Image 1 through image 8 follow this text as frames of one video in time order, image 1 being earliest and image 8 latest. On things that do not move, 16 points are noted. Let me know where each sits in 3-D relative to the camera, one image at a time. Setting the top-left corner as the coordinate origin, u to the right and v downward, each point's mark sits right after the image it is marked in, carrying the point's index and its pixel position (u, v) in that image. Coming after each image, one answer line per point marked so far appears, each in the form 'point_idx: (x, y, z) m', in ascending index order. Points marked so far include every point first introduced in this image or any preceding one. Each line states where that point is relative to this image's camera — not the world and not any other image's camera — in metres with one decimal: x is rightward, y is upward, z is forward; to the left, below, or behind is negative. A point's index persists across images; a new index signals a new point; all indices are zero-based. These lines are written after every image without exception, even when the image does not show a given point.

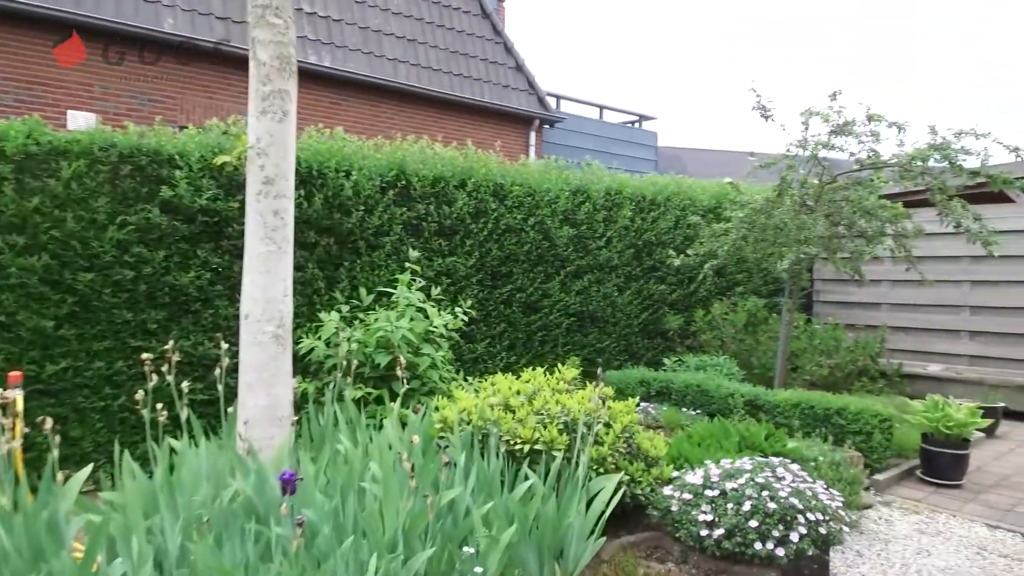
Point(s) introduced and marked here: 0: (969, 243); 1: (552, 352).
0: (+4.4, +0.4, +7.0) m
1: (+0.3, -0.5, +6.0) m
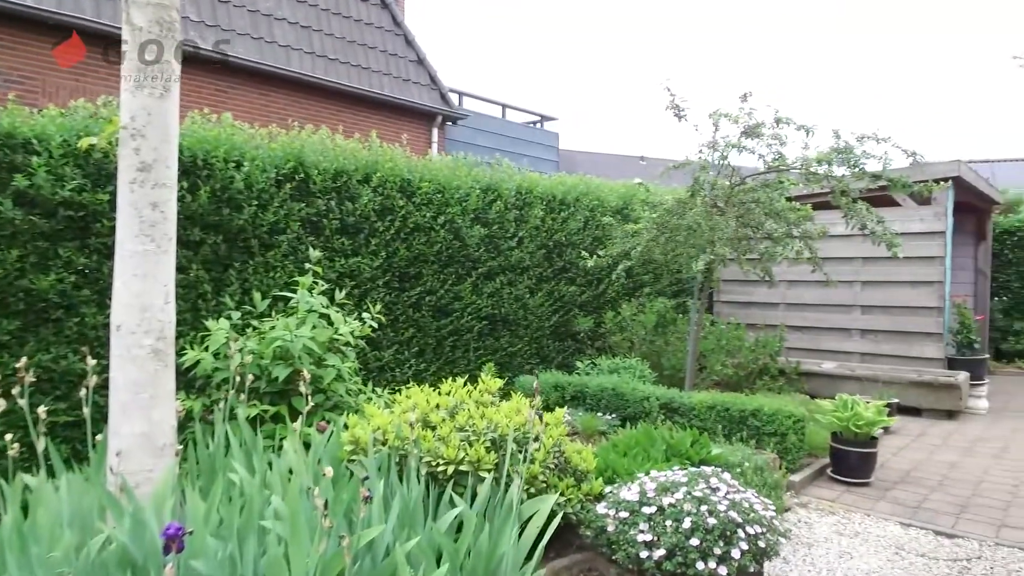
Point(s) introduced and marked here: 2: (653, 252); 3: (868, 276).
0: (+3.5, +0.4, +7.3) m
1: (-0.4, -0.6, +5.7) m
2: (+1.1, +0.3, +5.8) m
3: (+3.6, +0.1, +7.3) m
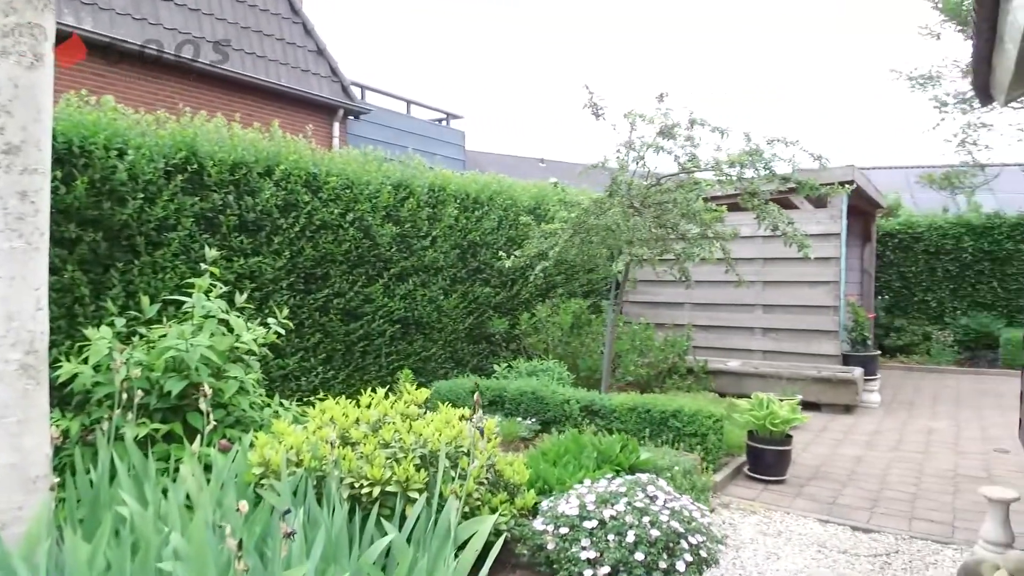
0: (+2.6, +0.4, +7.6) m
1: (-1.0, -0.6, +5.4) m
2: (+0.4, +0.3, +5.7) m
3: (+2.7, +0.1, +7.5) m
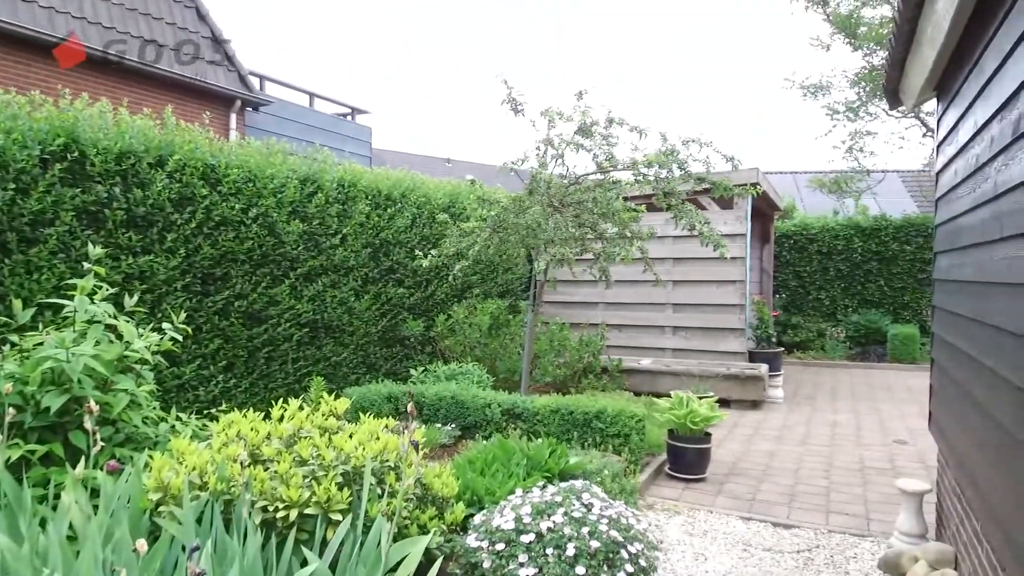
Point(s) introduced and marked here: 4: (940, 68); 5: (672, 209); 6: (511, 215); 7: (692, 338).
0: (+1.7, +0.4, +7.7) m
1: (-1.6, -0.6, +5.0) m
2: (-0.2, +0.3, +5.5) m
3: (+1.8, +0.1, +7.6) m
4: (+2.0, +1.0, +3.3) m
5: (+1.2, +0.6, +5.5) m
6: (0.0, +0.5, +5.3) m
7: (+1.9, -0.5, +7.6) m
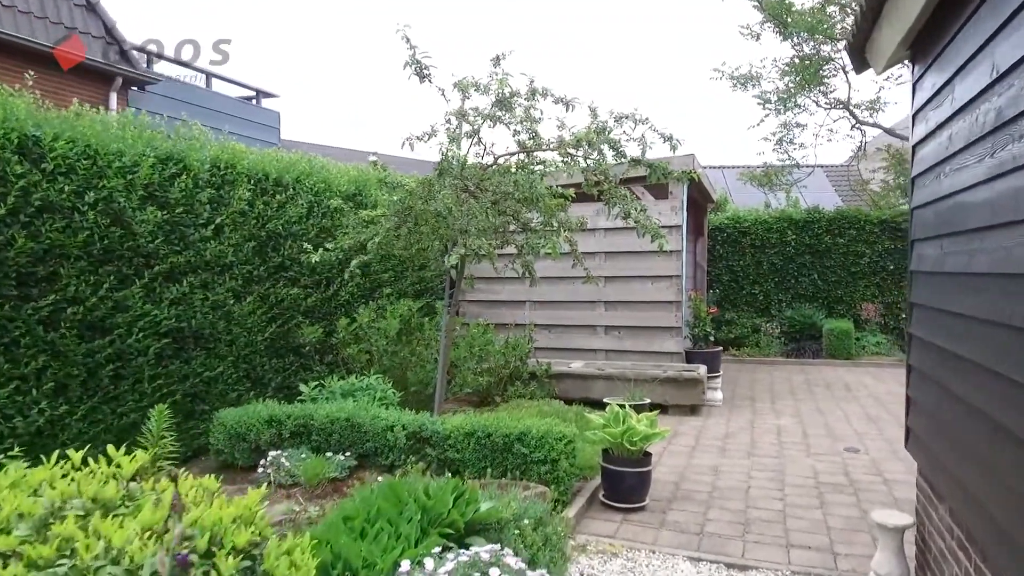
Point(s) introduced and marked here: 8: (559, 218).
0: (+0.9, +0.5, +7.0) m
1: (-2.2, -0.6, +4.1) m
2: (-0.8, +0.3, +4.7) m
3: (+1.0, +0.2, +7.0) m
4: (+1.6, +1.0, +2.7) m
5: (+0.6, +0.6, +4.9) m
6: (-0.6, +0.5, +4.5) m
7: (+1.1, -0.5, +7.0) m
8: (+0.3, +0.4, +4.6) m
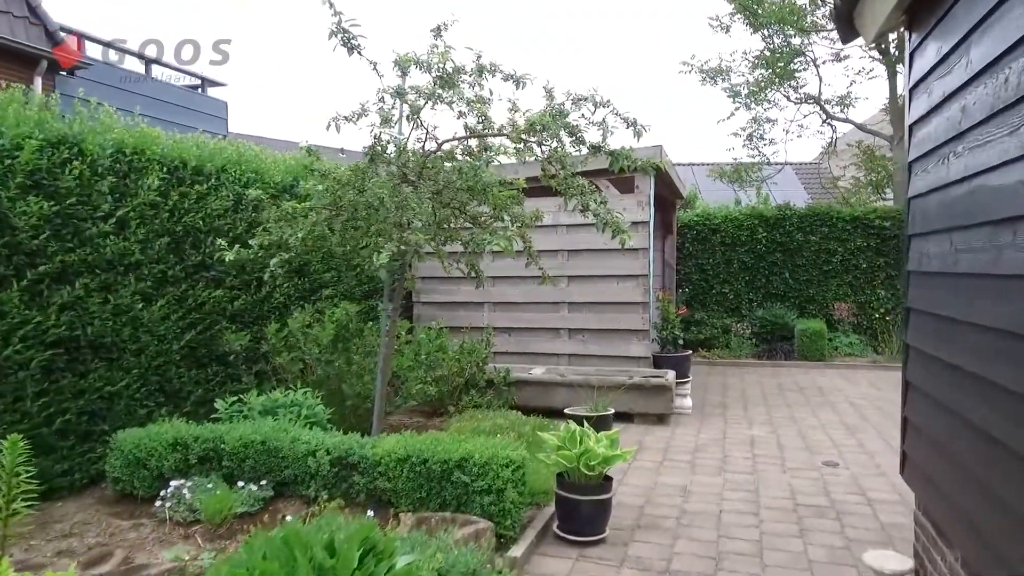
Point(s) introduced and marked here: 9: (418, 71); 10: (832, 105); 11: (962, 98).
0: (+0.5, +0.5, +6.6) m
1: (-2.4, -0.6, +3.5) m
2: (-1.1, +0.3, +4.2) m
3: (+0.6, +0.2, +6.6) m
4: (+1.3, +1.0, +2.3) m
5: (+0.3, +0.6, +4.4) m
6: (-0.9, +0.5, +4.0) m
7: (+0.7, -0.5, +6.5) m
8: (0.0, +0.4, +4.1) m
9: (-0.5, +1.2, +4.1) m
10: (+5.6, +3.2, +12.6) m
11: (+1.3, +0.6, +2.1) m
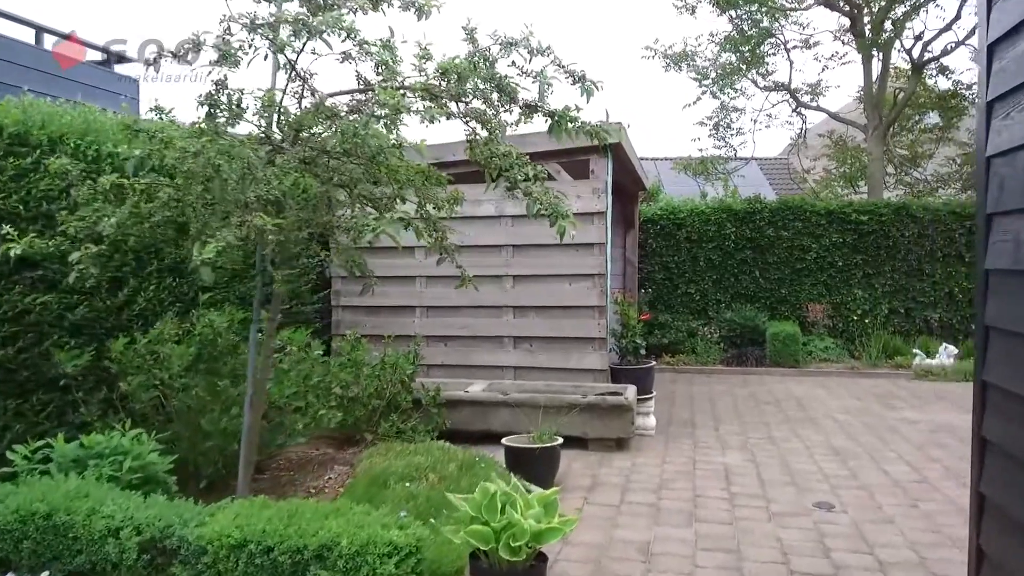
0: (0.0, +0.5, +5.6) m
1: (-2.8, -0.6, +2.4) m
2: (-1.5, +0.3, +3.1) m
3: (+0.1, +0.2, +5.6) m
4: (+1.0, +1.0, +1.4) m
5: (-0.1, +0.6, +3.4) m
6: (-1.3, +0.5, +2.9) m
7: (+0.2, -0.5, +5.6) m
8: (-0.4, +0.4, +3.1) m
9: (-0.9, +1.2, +3.0) m
10: (+4.8, +3.2, +11.9) m
11: (+1.0, +0.5, +1.2) m
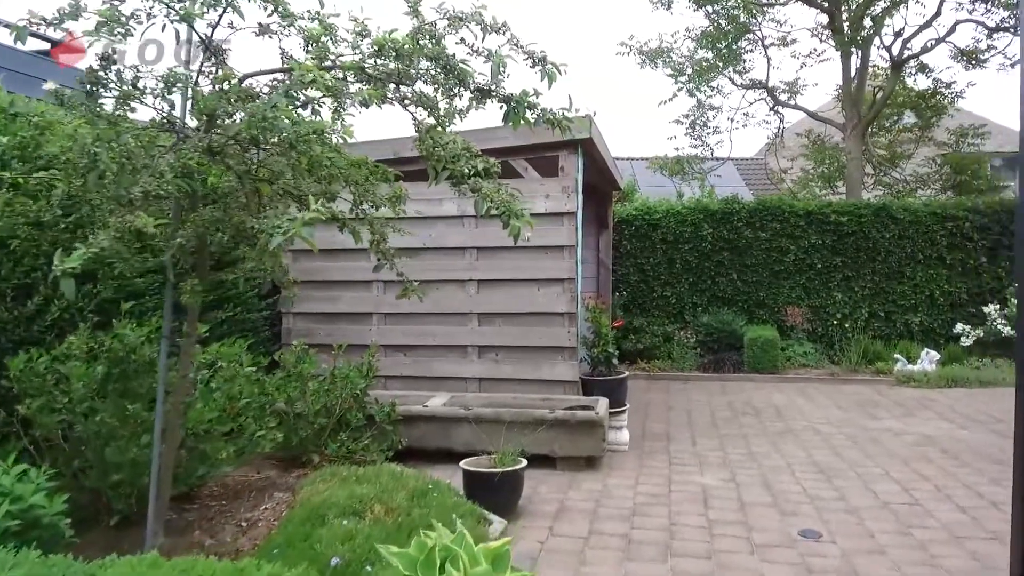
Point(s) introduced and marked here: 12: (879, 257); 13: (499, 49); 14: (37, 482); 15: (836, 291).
0: (-0.3, +0.4, +5.2) m
1: (-3.0, -0.7, +2.0) m
2: (-1.7, +0.2, +2.7) m
3: (-0.2, +0.1, +5.2) m
4: (+0.9, +1.0, +1.0) m
5: (-0.3, +0.6, +3.0) m
6: (-1.5, +0.5, +2.5) m
7: (-0.1, -0.5, +5.2) m
8: (-0.6, +0.4, +2.7) m
9: (-1.1, +1.2, +2.6) m
10: (+4.3, +3.2, +11.6) m
11: (+0.9, +0.5, +0.8) m
12: (+4.5, +0.4, +8.9) m
13: (0.0, +0.9, +2.8) m
14: (-1.7, -0.7, +2.7) m
15: (+4.0, 0.0, +9.0) m
